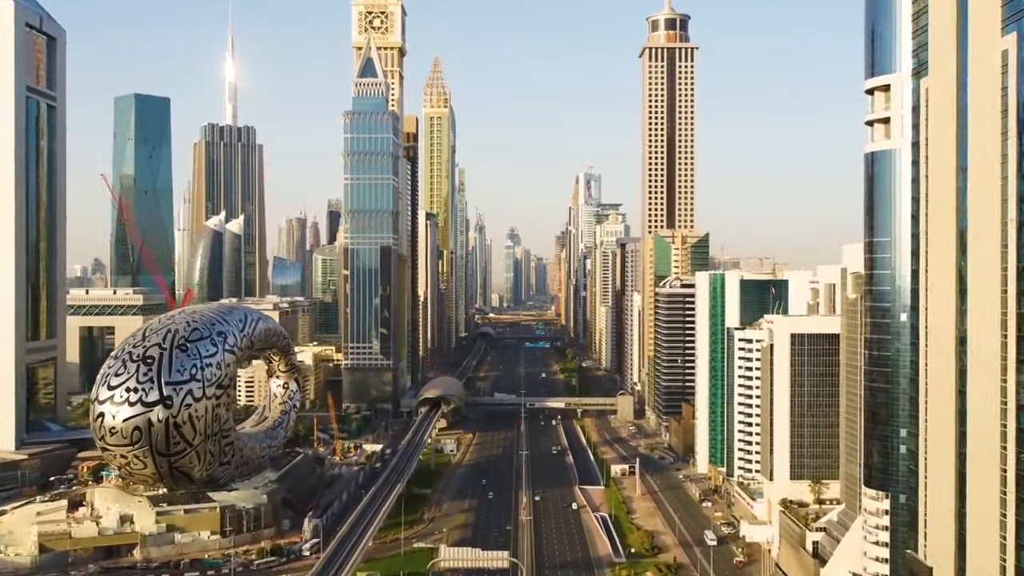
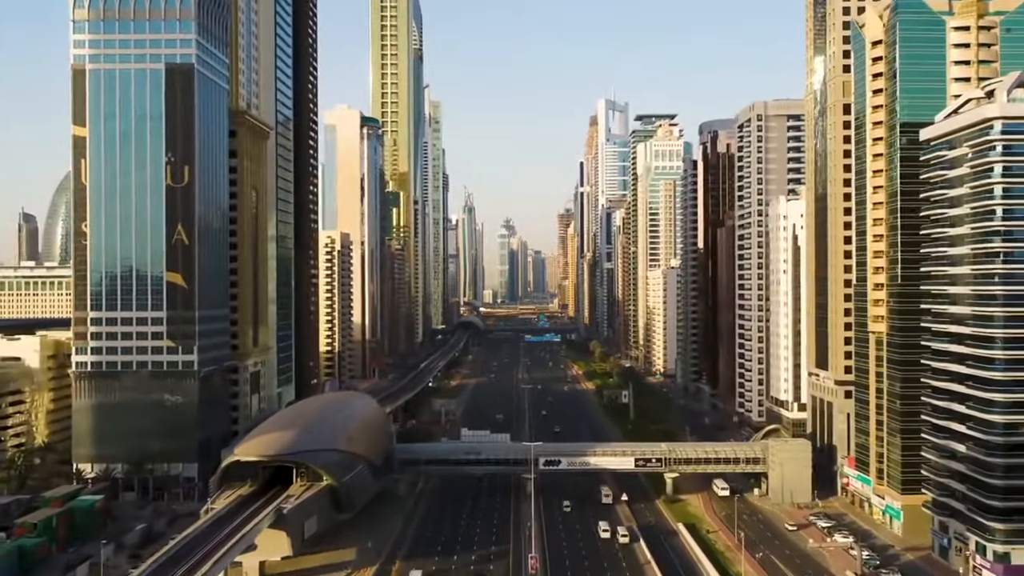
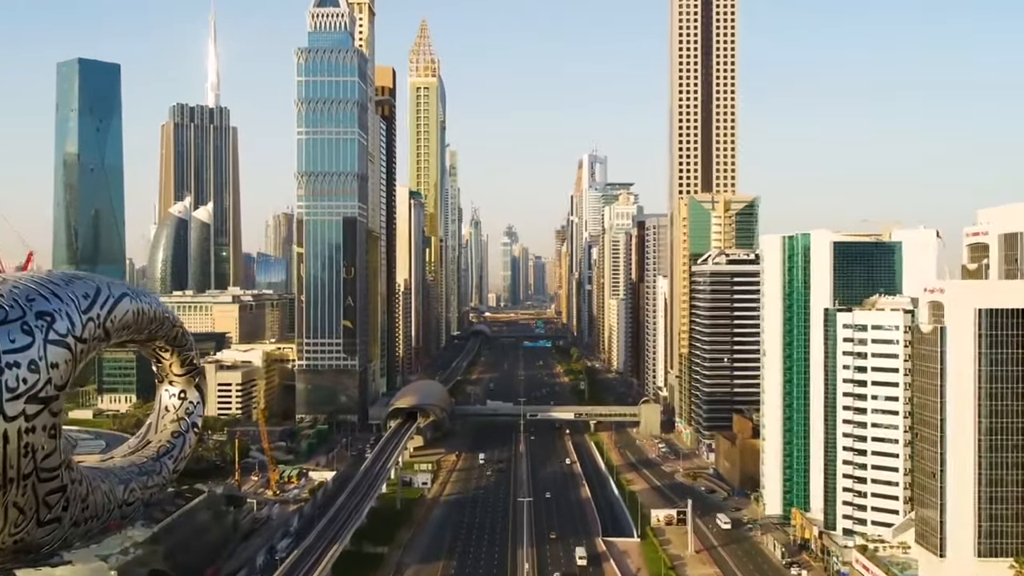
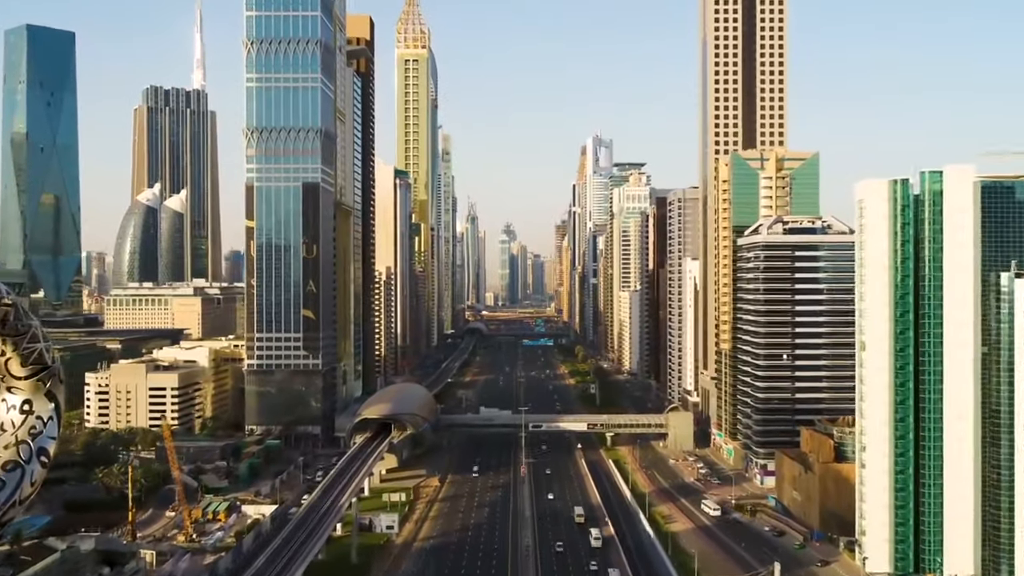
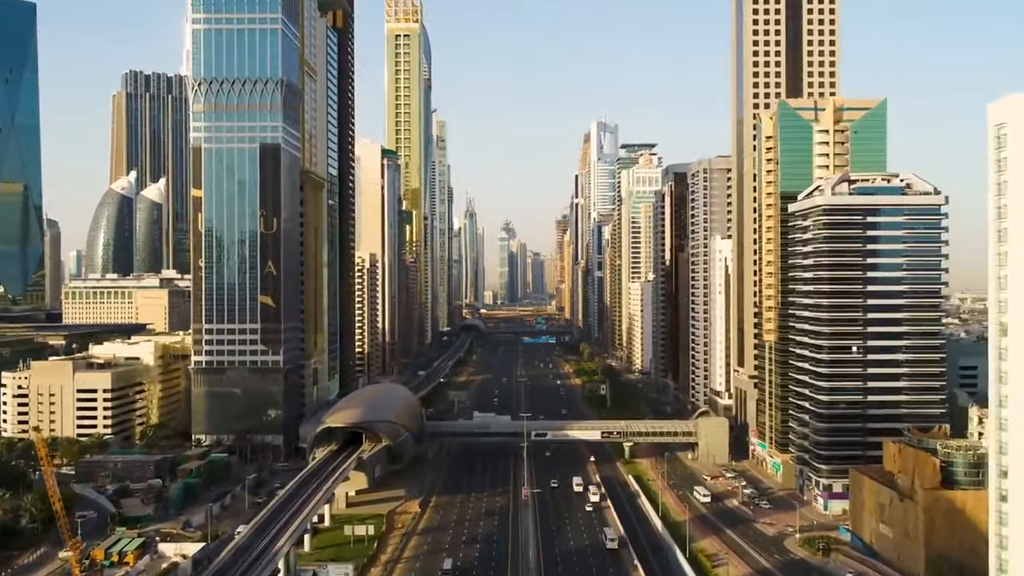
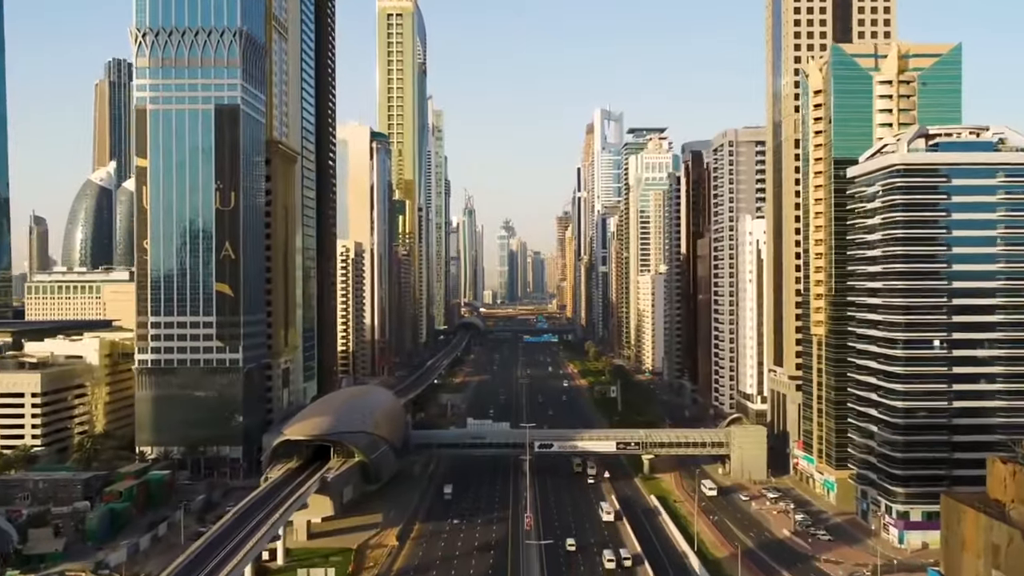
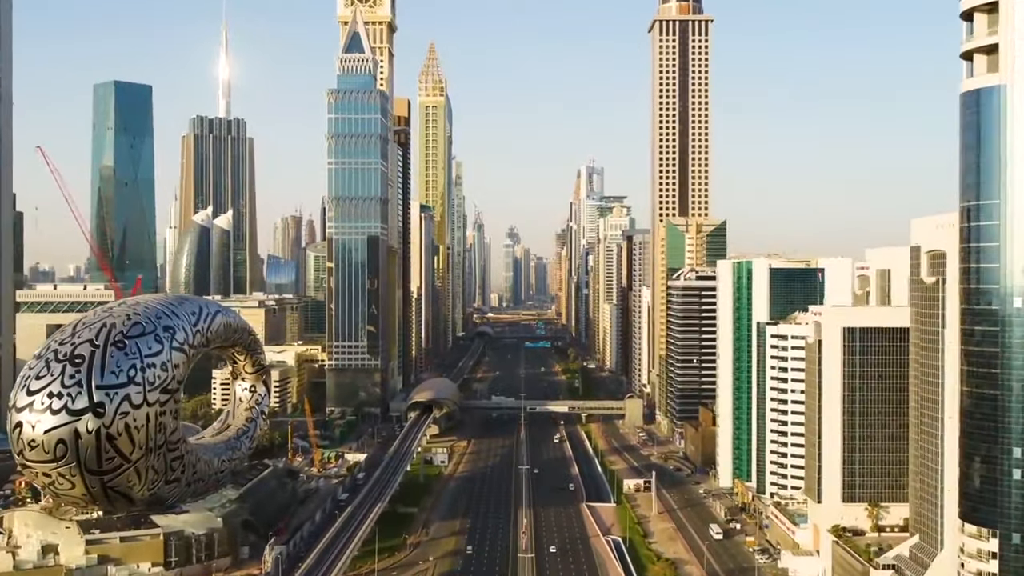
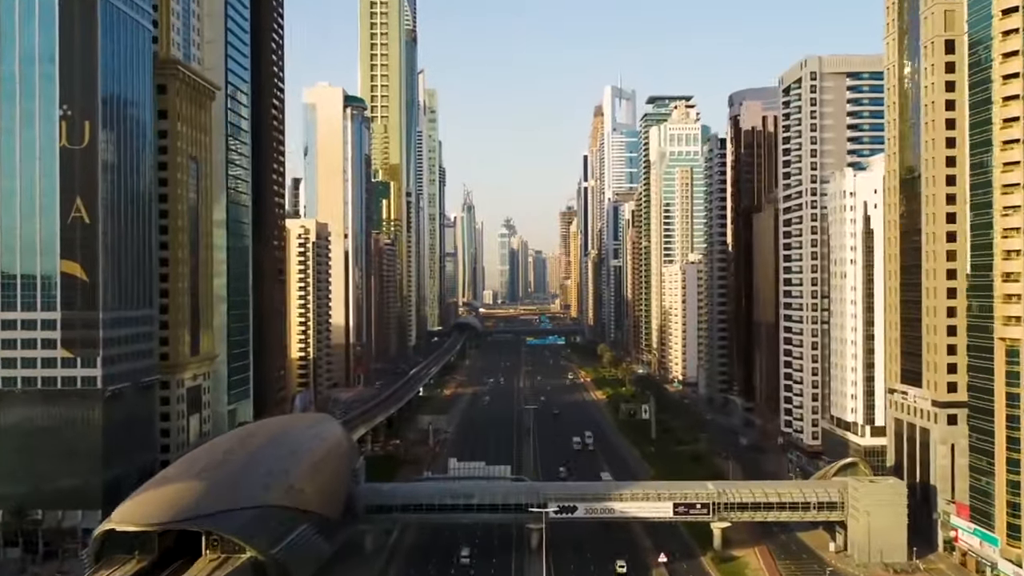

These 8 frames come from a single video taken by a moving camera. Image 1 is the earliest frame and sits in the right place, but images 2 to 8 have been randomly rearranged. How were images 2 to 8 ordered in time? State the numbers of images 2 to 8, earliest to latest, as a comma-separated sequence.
7, 3, 4, 5, 6, 2, 8
